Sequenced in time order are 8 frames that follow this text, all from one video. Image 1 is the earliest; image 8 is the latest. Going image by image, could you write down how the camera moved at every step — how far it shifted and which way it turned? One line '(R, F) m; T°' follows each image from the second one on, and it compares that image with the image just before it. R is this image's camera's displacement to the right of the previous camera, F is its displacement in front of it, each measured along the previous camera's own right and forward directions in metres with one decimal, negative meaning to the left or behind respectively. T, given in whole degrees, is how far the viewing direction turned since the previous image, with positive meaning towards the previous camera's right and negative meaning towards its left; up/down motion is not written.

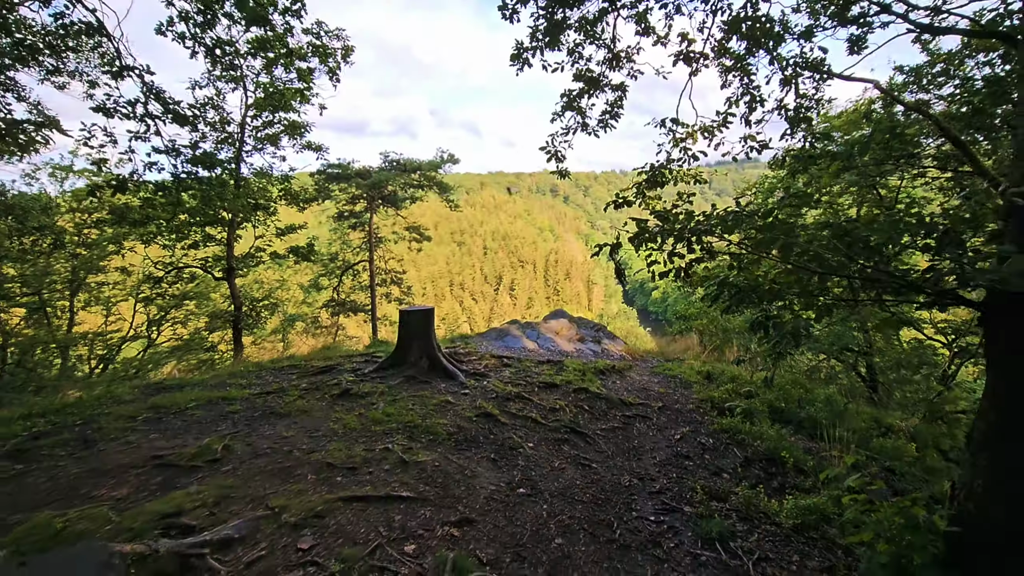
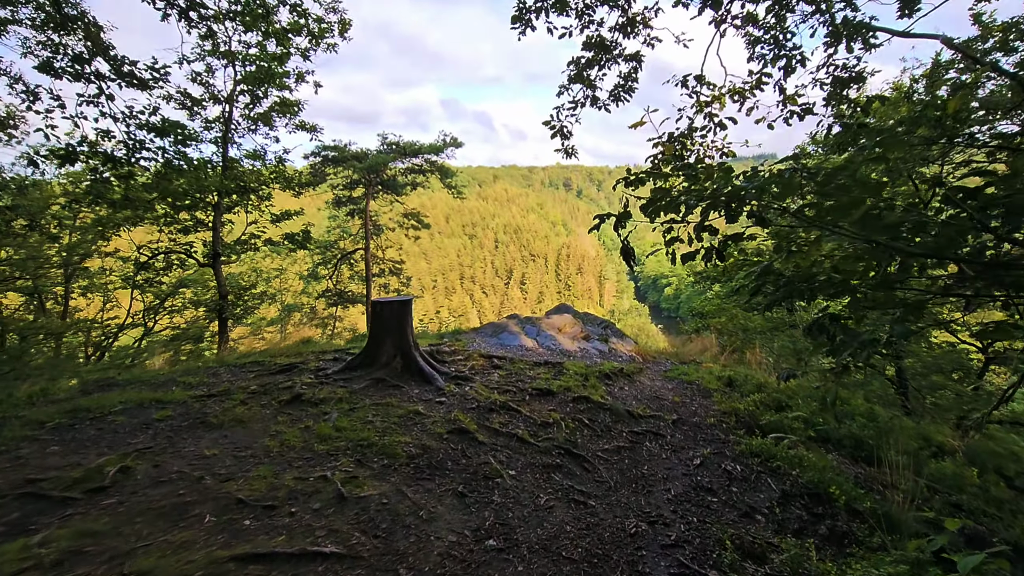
(+0.2, +0.9) m; -1°
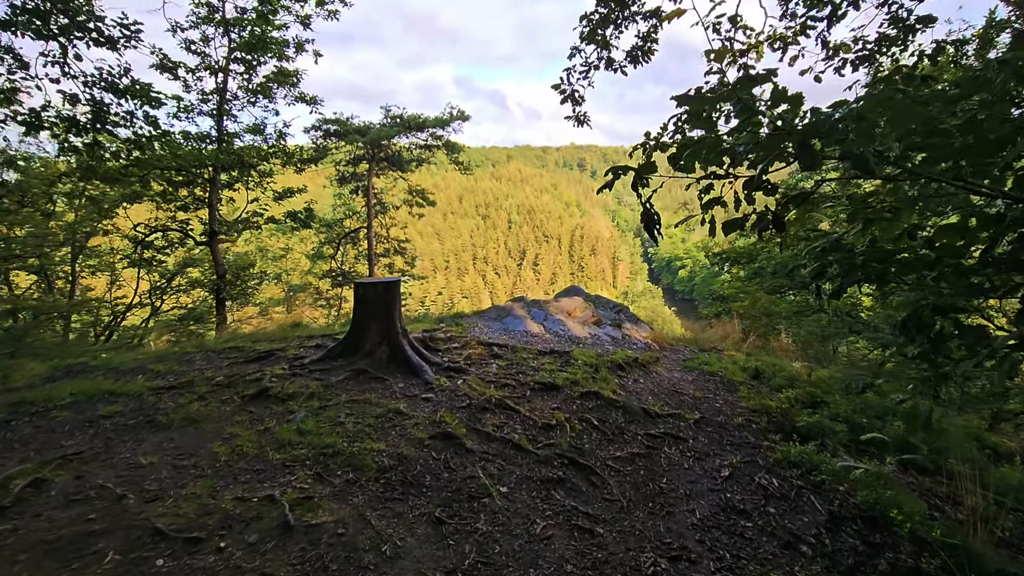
(+0.1, +0.6) m; -2°
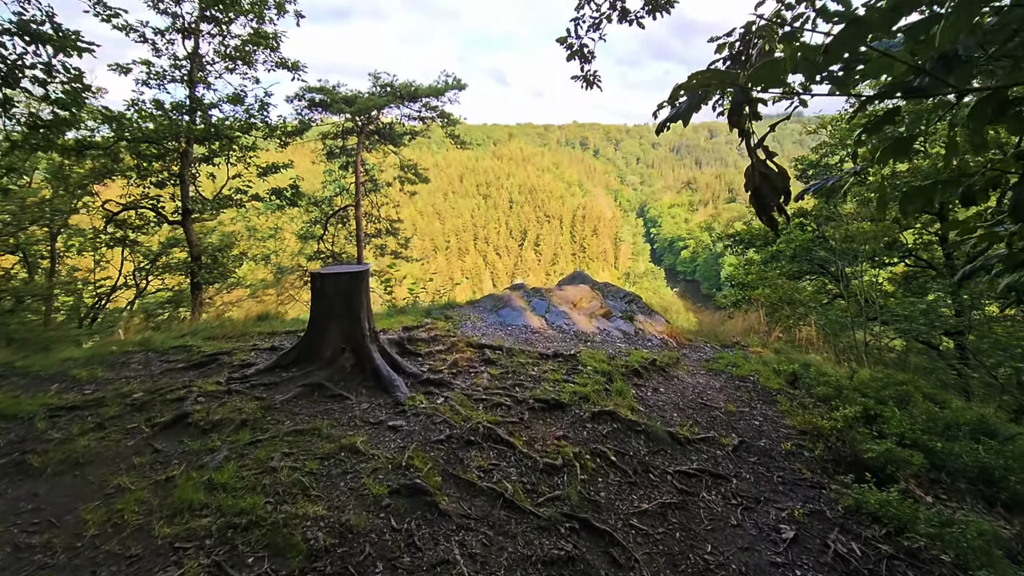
(0.0, +0.9) m; 0°
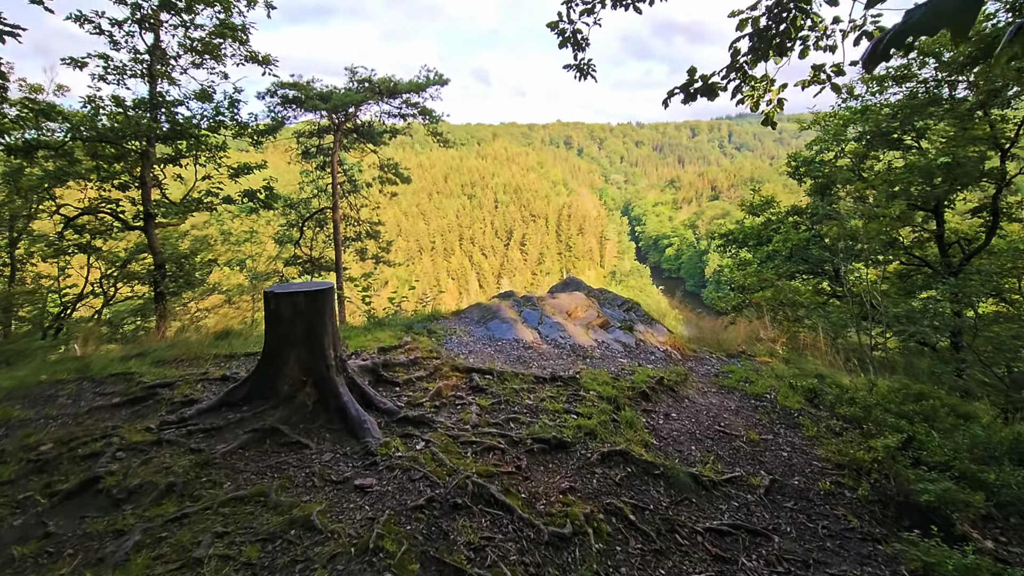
(0.0, +0.5) m; +2°
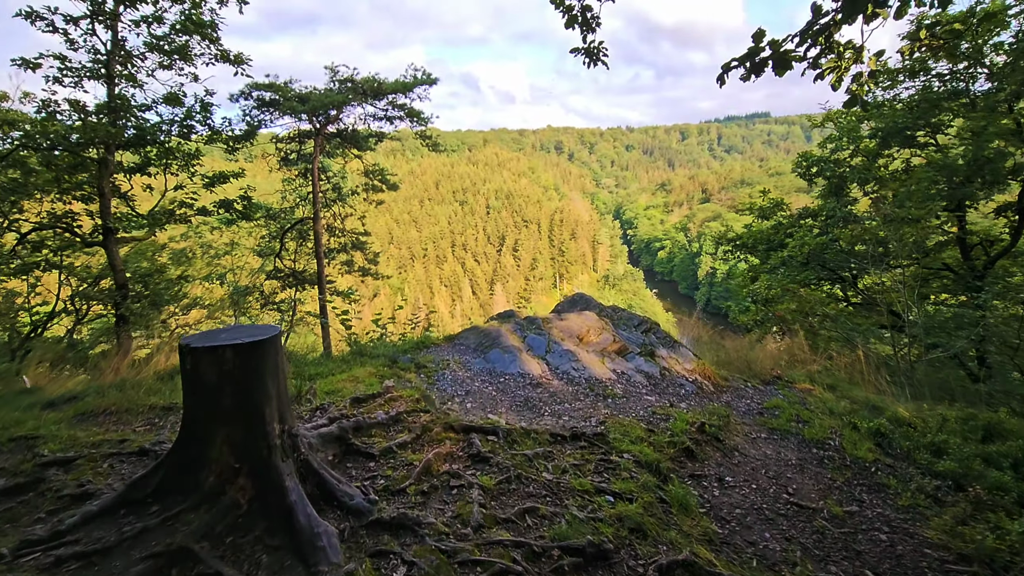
(-0.1, +0.8) m; +1°
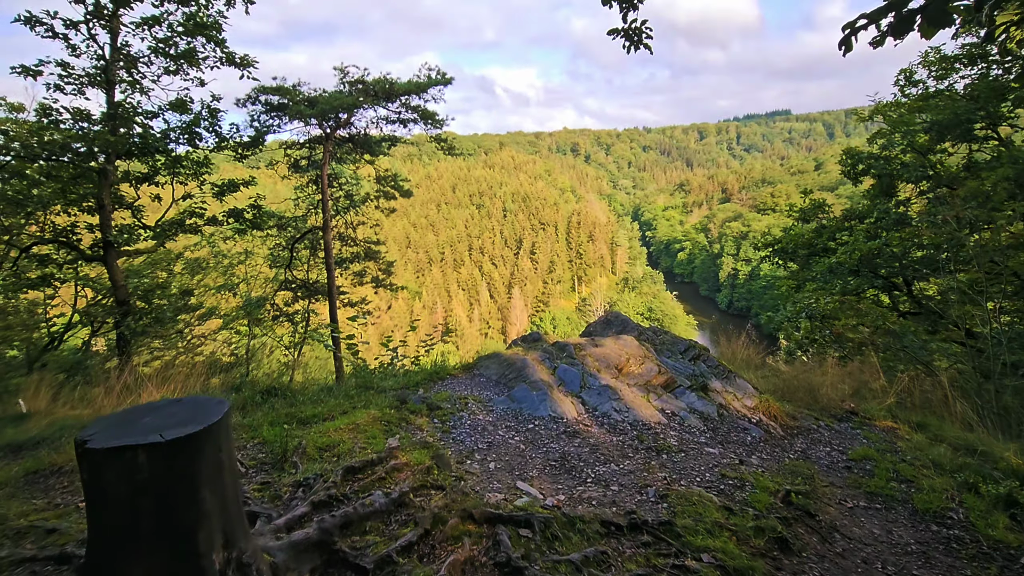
(-0.1, +0.7) m; -2°
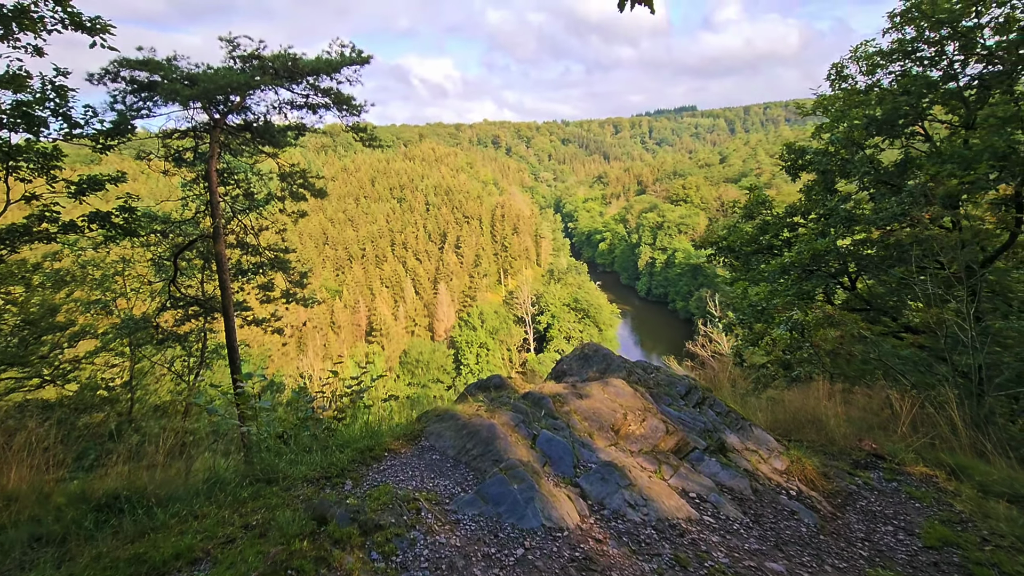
(-0.2, +1.2) m; +9°
